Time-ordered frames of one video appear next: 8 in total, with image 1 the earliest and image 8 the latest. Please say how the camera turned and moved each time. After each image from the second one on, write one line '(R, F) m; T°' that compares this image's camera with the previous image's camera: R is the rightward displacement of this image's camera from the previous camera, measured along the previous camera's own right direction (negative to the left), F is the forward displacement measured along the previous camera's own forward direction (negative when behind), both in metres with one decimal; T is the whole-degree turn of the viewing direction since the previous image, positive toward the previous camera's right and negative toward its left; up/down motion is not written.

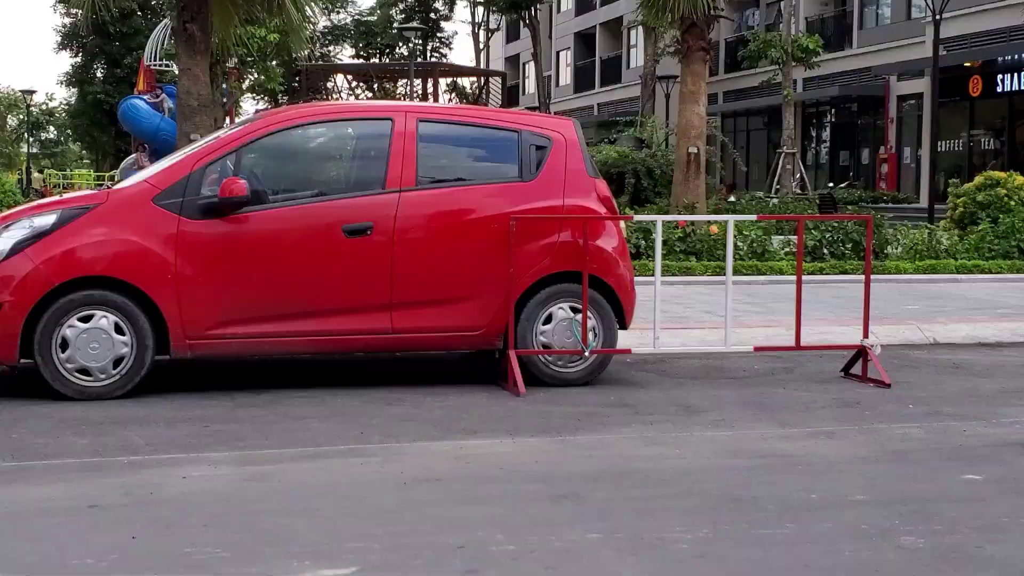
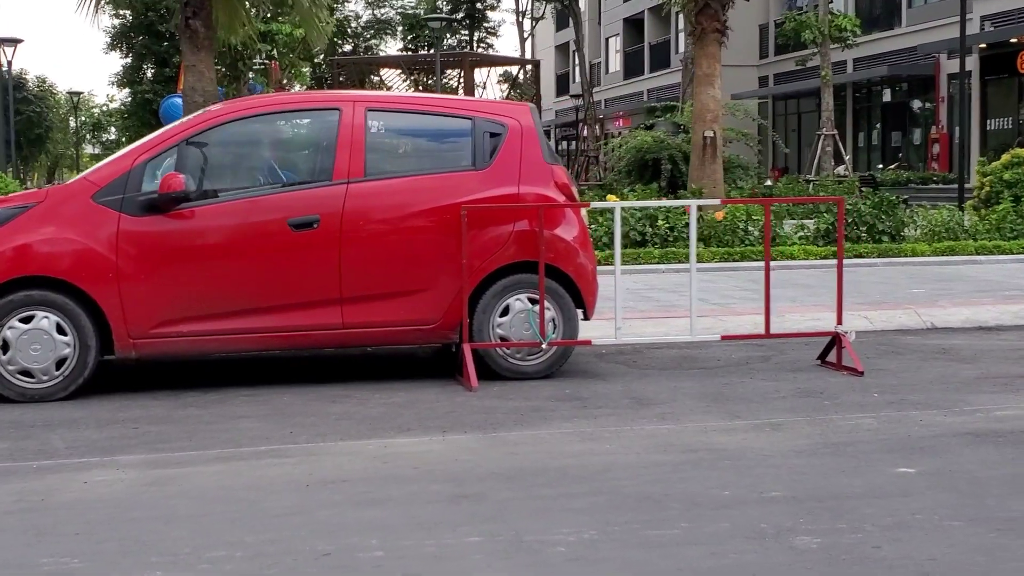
(+0.6, +0.2) m; -3°
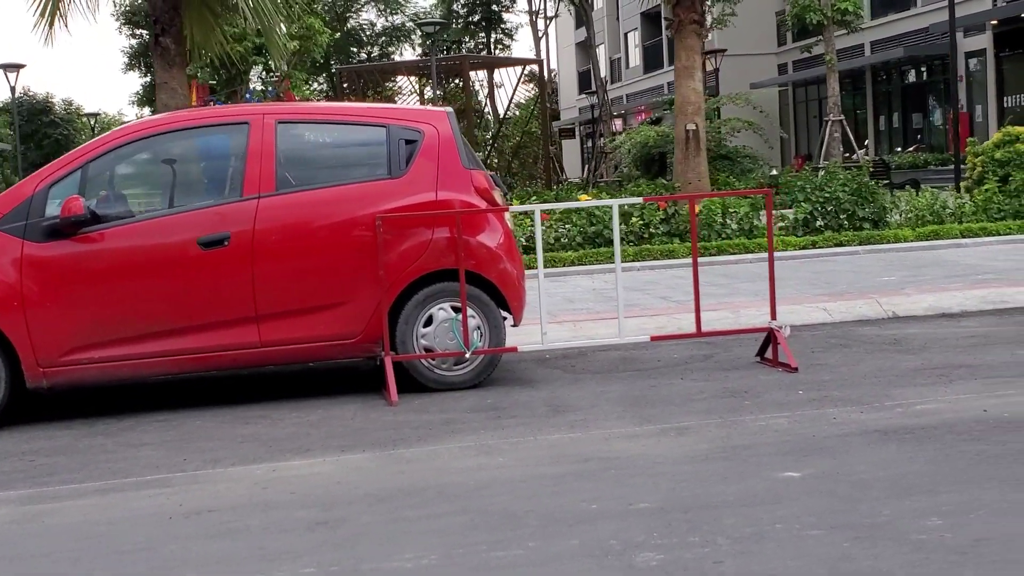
(+0.6, +0.2) m; -1°
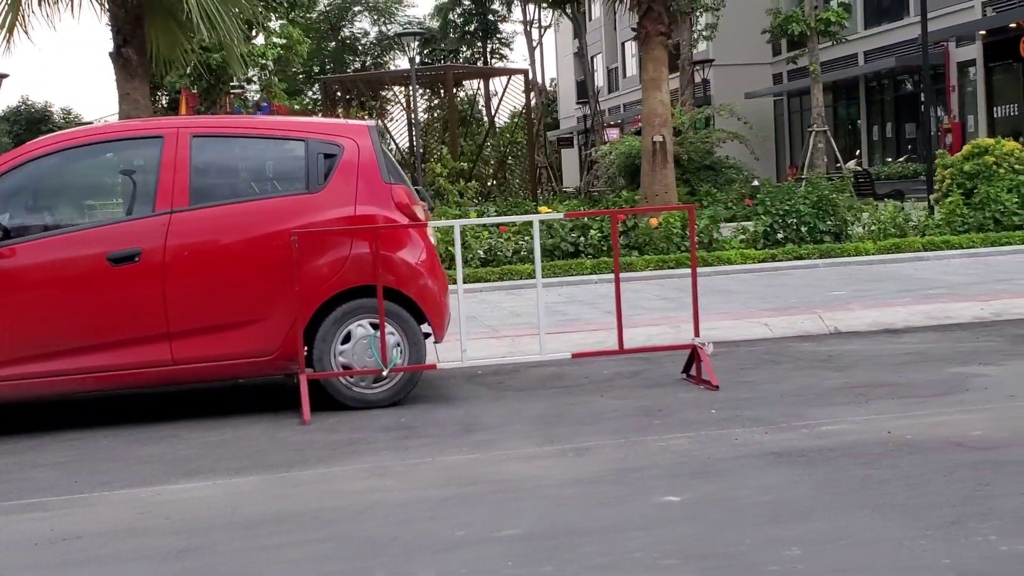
(+0.4, +0.1) m; 0°
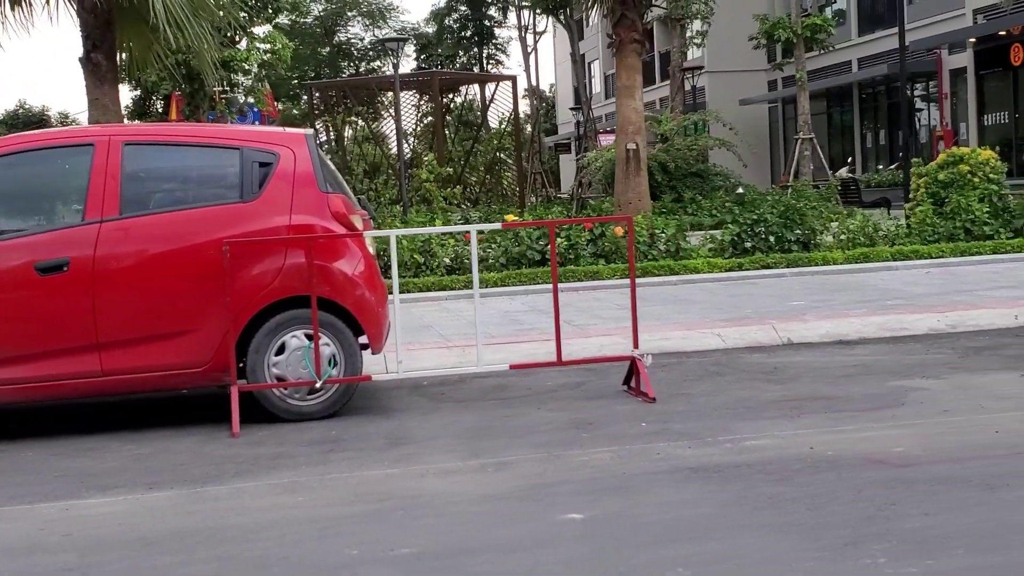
(+0.3, +0.1) m; 0°
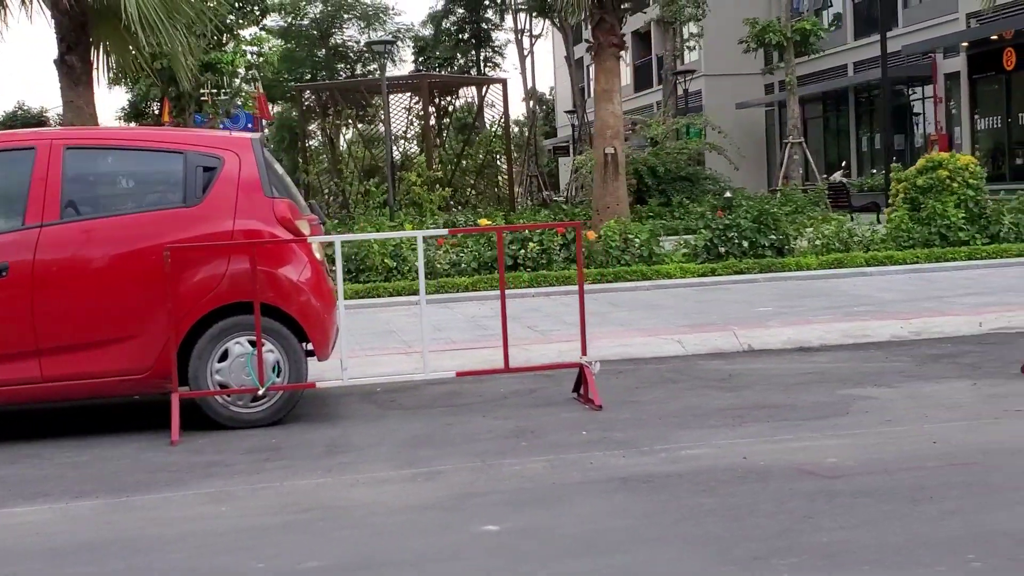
(+0.3, +0.1) m; 0°
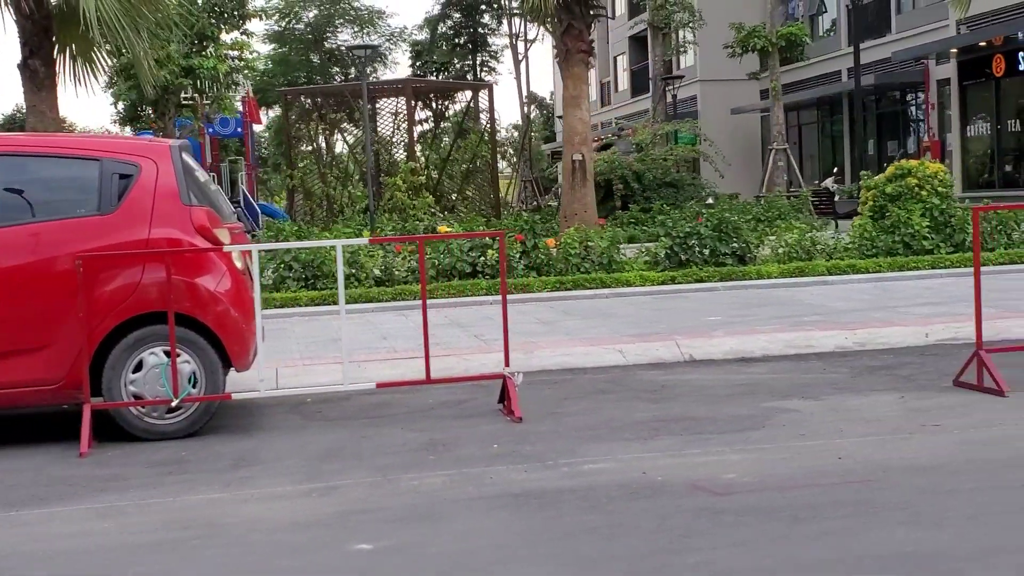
(+0.4, +0.1) m; 0°
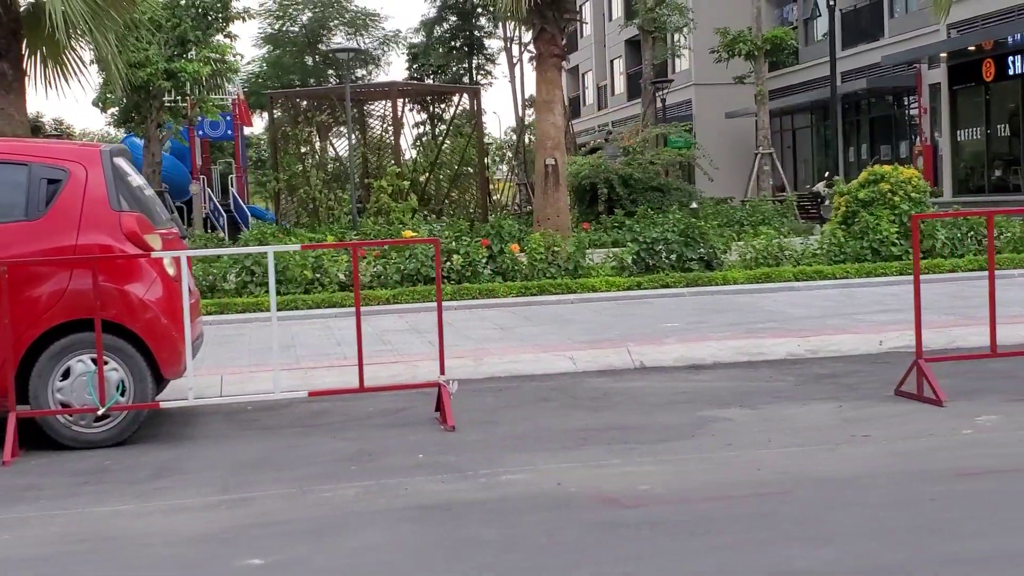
(+0.3, +0.1) m; 0°
